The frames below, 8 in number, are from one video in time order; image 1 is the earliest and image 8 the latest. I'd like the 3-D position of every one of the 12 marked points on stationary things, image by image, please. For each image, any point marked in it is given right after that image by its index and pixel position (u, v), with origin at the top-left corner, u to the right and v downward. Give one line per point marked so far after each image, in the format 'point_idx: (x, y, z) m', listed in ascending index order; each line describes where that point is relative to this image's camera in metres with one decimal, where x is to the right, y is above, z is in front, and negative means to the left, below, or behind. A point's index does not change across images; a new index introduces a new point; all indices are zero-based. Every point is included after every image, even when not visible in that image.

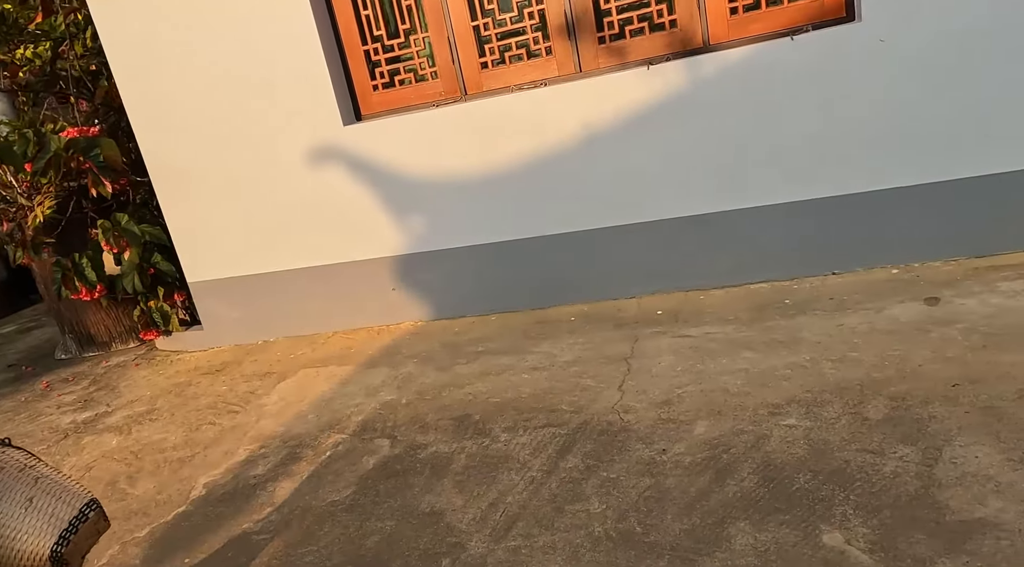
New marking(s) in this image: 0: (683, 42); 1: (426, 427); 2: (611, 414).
0: (+0.6, +0.9, +2.7) m
1: (-0.3, -0.4, +2.2) m
2: (+0.3, -0.4, +2.0) m
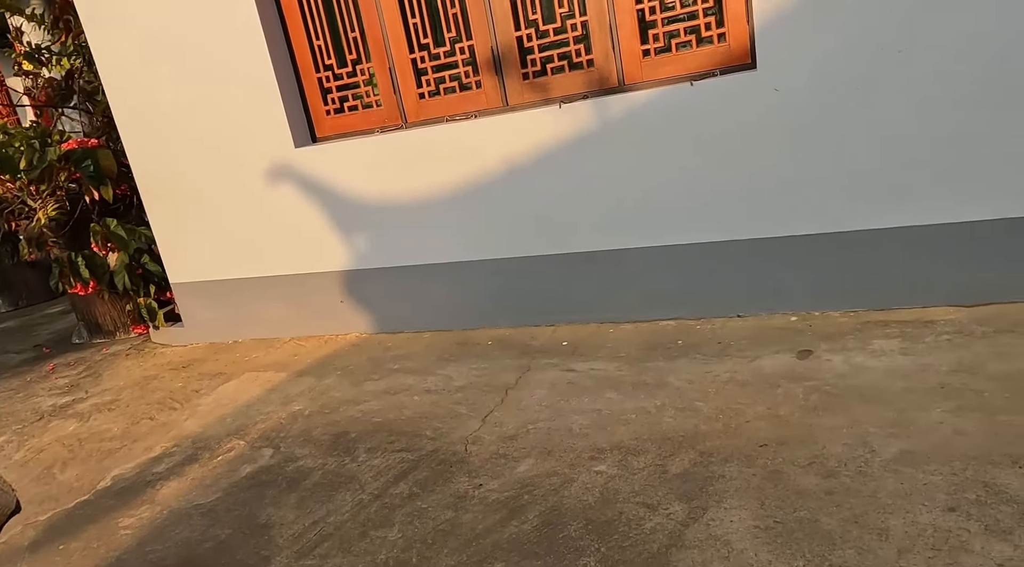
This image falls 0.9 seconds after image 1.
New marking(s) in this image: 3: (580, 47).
0: (+0.3, +0.8, +2.8) m
1: (-0.7, -0.5, +2.4) m
2: (-0.2, -0.5, +2.1) m
3: (+0.3, +0.9, +2.8) m
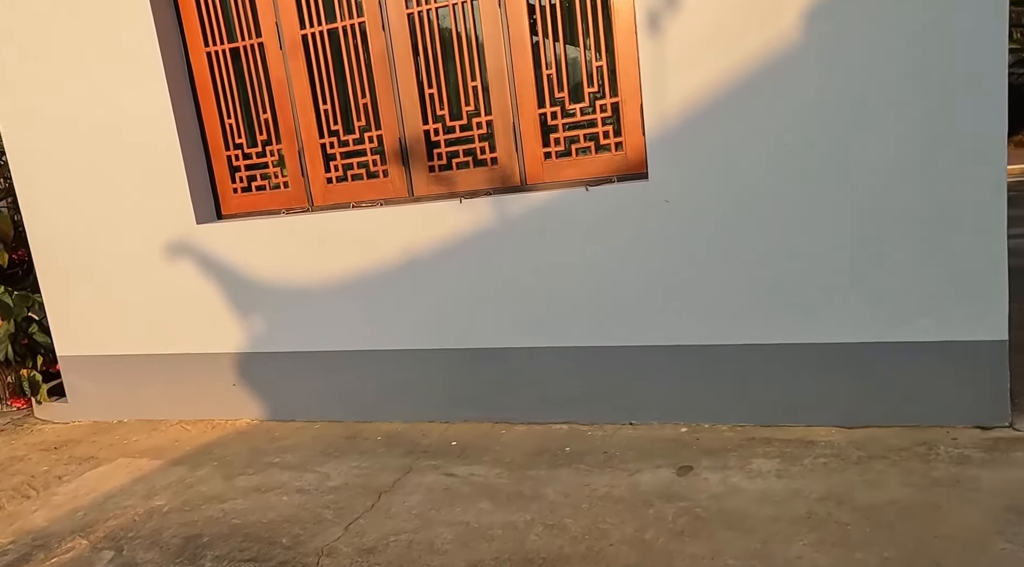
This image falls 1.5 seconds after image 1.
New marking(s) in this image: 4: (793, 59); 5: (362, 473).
0: (0.0, +0.4, +2.8) m
1: (-1.1, -0.8, +2.2) m
2: (-0.5, -0.7, +2.0) m
3: (-0.1, +0.5, +2.8) m
4: (+0.8, +0.7, +2.3) m
5: (-0.5, -0.6, +2.5) m
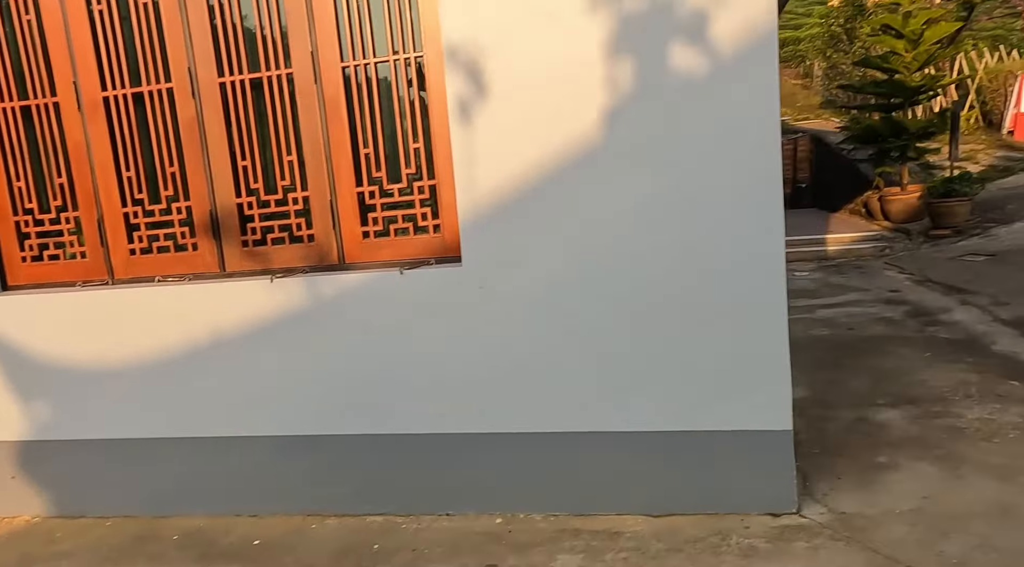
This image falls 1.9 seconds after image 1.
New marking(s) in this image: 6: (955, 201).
0: (-0.7, +0.1, +2.7) m
1: (-1.6, -1.0, +1.8) m
2: (-1.1, -1.0, +1.7) m
3: (-0.8, +0.2, +2.7) m
4: (+0.3, +0.4, +2.3) m
5: (-1.1, -0.9, +2.3) m
6: (+5.0, +0.9, +8.3) m
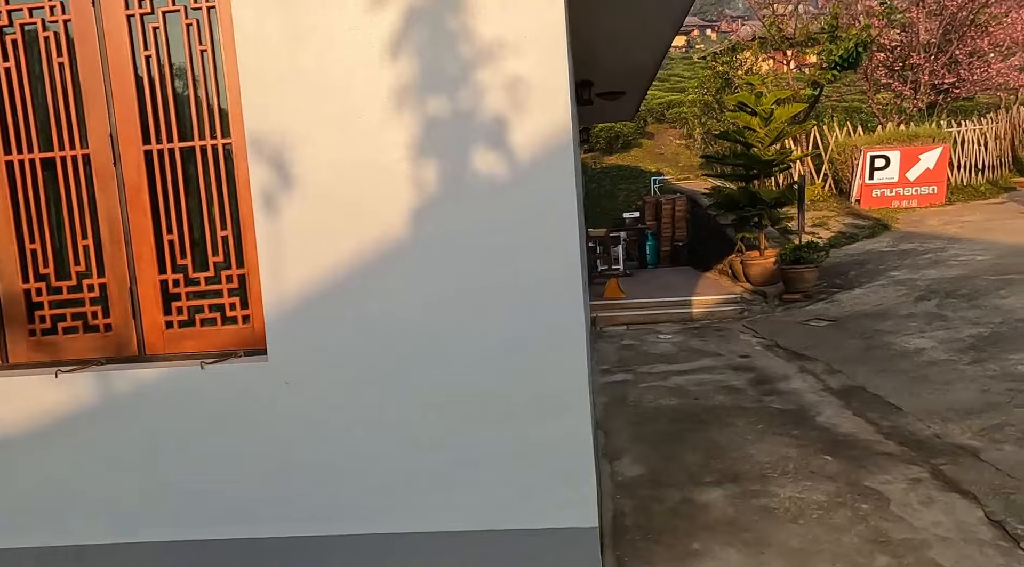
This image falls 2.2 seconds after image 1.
0: (-1.3, -0.2, +2.5) m
1: (-2.1, -1.3, +1.5) m
2: (-1.6, -1.2, +1.4) m
3: (-1.4, -0.1, +2.5) m
4: (-0.3, +0.1, +2.3) m
5: (-1.7, -1.2, +2.0) m
6: (+3.5, +0.2, +8.9) m
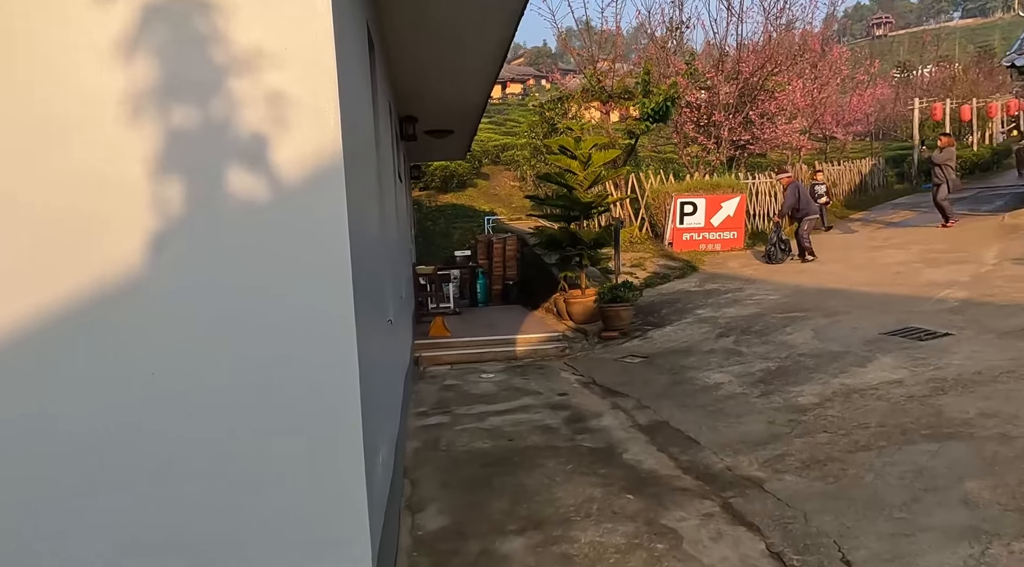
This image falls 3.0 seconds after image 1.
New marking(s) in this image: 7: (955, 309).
0: (-2.0, -0.3, +1.9) m
1: (-2.5, -1.3, +0.7) m
2: (-2.0, -1.3, +0.8) m
3: (-2.1, -0.2, +1.9) m
4: (-1.0, 0.0, +1.9) m
5: (-2.2, -1.3, +1.3) m
6: (+1.3, -0.3, +9.2) m
7: (+4.6, -0.3, +7.6) m
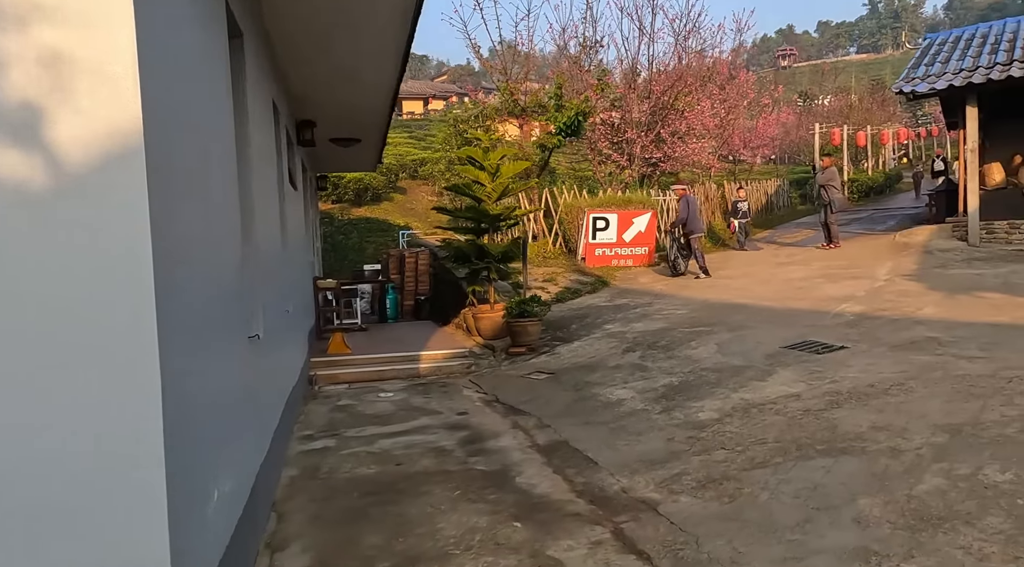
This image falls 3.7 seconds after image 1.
0: (-2.4, -0.3, +1.4) m
1: (-2.8, -1.3, +0.1) m
2: (-2.3, -1.3, +0.2) m
3: (-2.5, -0.2, +1.4) m
4: (-1.4, 0.0, +1.5) m
5: (-2.5, -1.3, +0.7) m
6: (+0.2, -0.5, +9.0) m
7: (+3.6, -0.4, +7.7) m
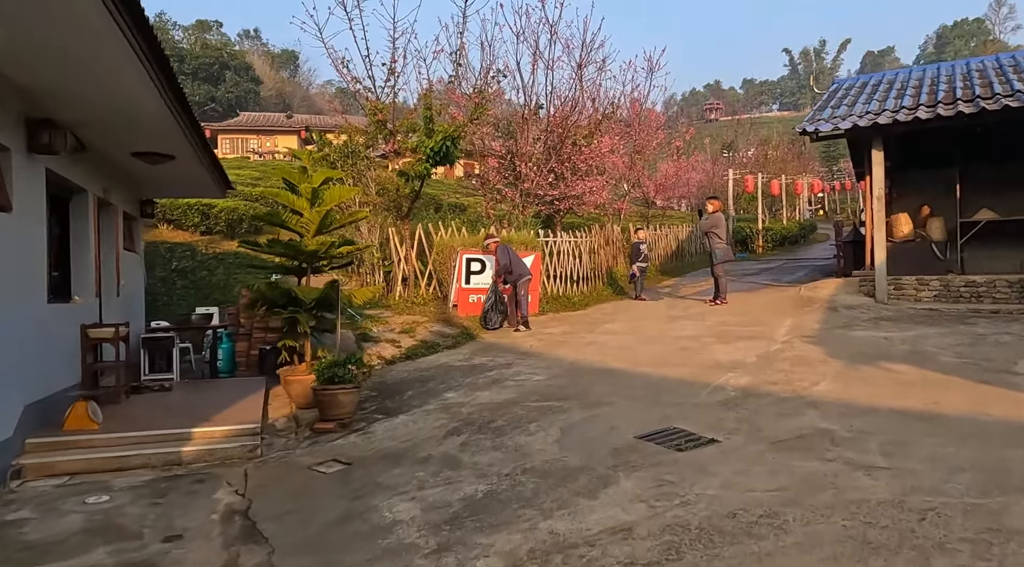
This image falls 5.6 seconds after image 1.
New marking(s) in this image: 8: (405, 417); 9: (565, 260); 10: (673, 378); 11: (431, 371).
0: (-3.5, -0.4, -0.7) m
1: (-3.8, -1.3, -2.1) m
2: (-3.3, -1.3, -1.9) m
3: (-3.6, -0.3, -0.7) m
4: (-2.5, -0.1, -0.4) m
5: (-3.6, -1.3, -1.5) m
6: (-1.7, -1.0, +7.1) m
7: (+1.8, -1.0, +6.2) m
8: (-1.0, -1.3, +7.0) m
9: (+1.0, +0.5, +14.2) m
10: (+1.6, -0.9, +7.3) m
11: (-0.9, -1.0, +8.7) m
